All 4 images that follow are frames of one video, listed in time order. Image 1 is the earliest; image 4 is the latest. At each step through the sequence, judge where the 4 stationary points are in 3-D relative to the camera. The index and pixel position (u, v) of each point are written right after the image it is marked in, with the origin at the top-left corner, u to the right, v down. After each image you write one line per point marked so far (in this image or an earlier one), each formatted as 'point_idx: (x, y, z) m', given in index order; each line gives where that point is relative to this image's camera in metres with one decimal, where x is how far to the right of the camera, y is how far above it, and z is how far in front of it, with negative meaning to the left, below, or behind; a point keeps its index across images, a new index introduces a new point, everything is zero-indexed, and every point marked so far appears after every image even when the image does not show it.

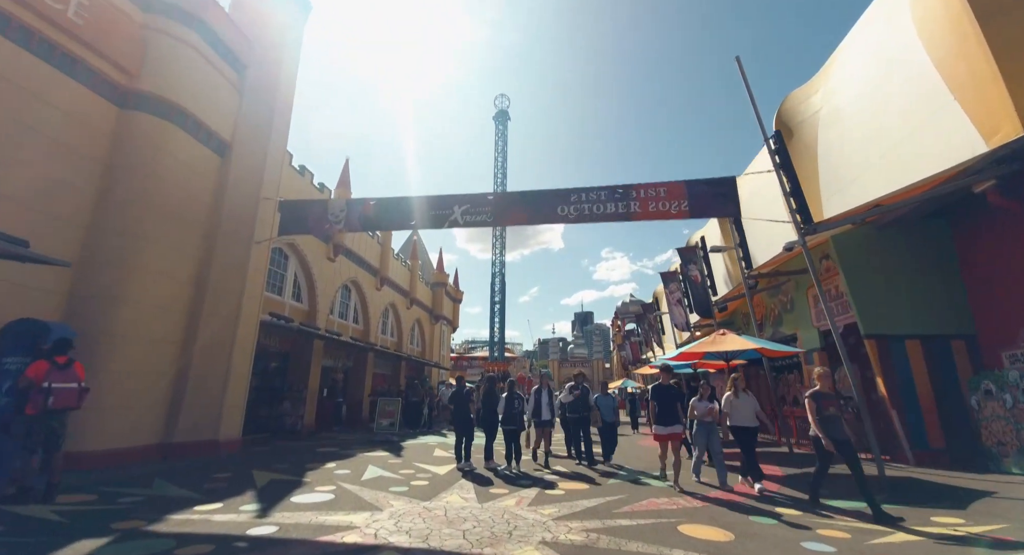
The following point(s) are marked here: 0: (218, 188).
0: (-7.7, +2.4, +11.0) m
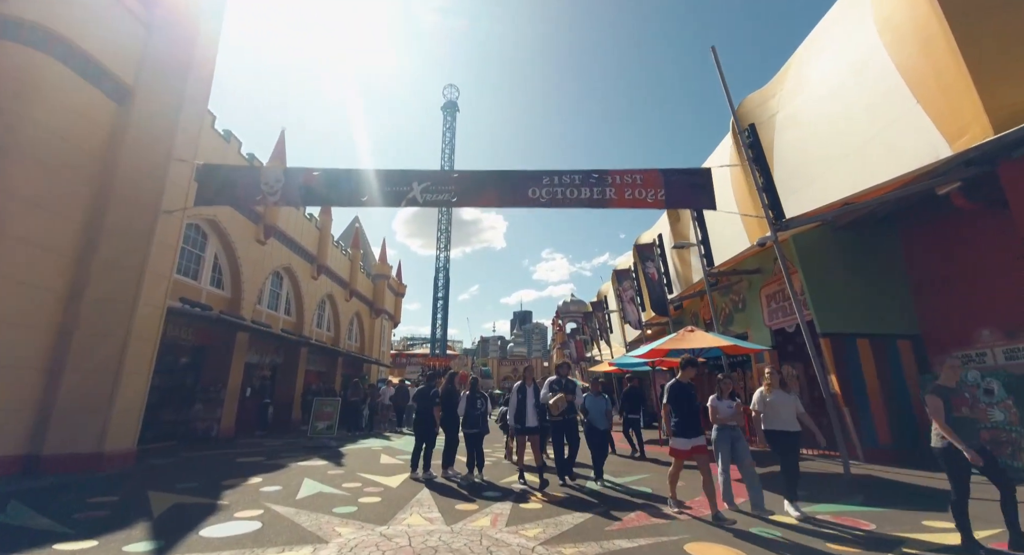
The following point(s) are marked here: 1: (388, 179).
0: (-8.4, +2.9, +9.0) m
1: (-2.6, +2.1, +9.1) m
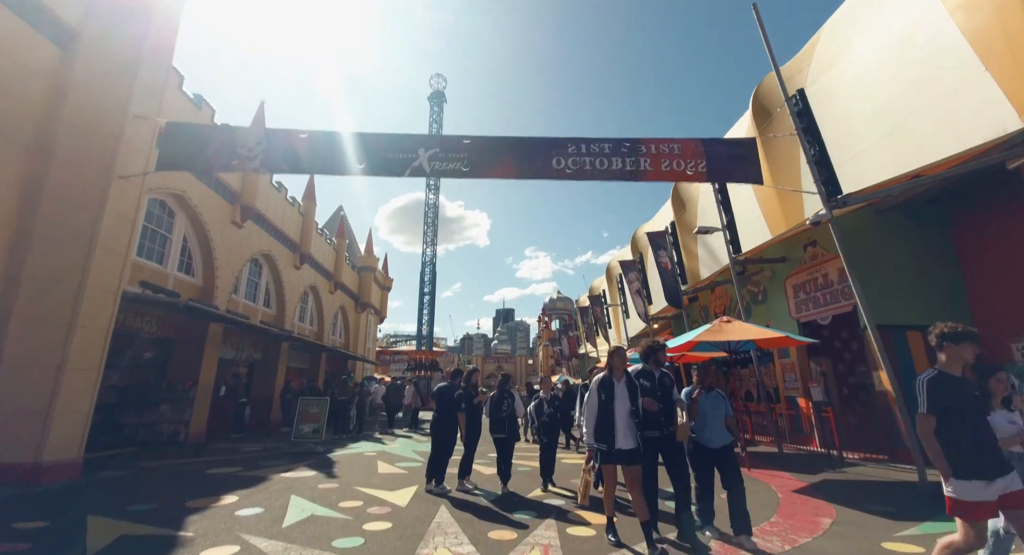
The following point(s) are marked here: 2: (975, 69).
0: (-8.0, +3.3, +7.6) m
1: (-2.3, +2.5, +7.9) m
2: (+8.1, +3.6, +7.4) m
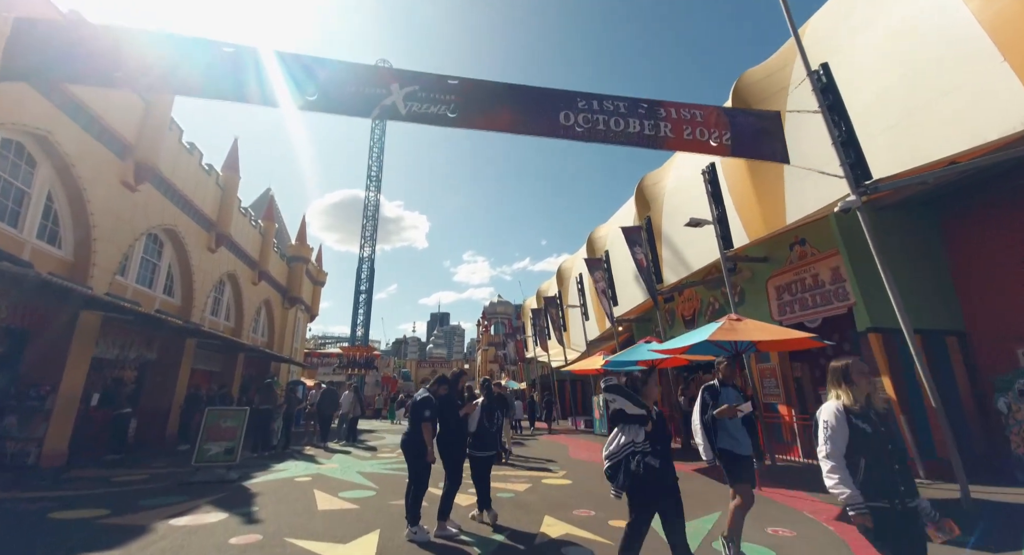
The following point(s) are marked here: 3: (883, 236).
0: (-7.9, +3.9, +4.9) m
1: (-2.3, +2.9, +6.0) m
2: (+8.1, +3.6, +7.1) m
3: (+7.4, +0.9, +8.6) m
